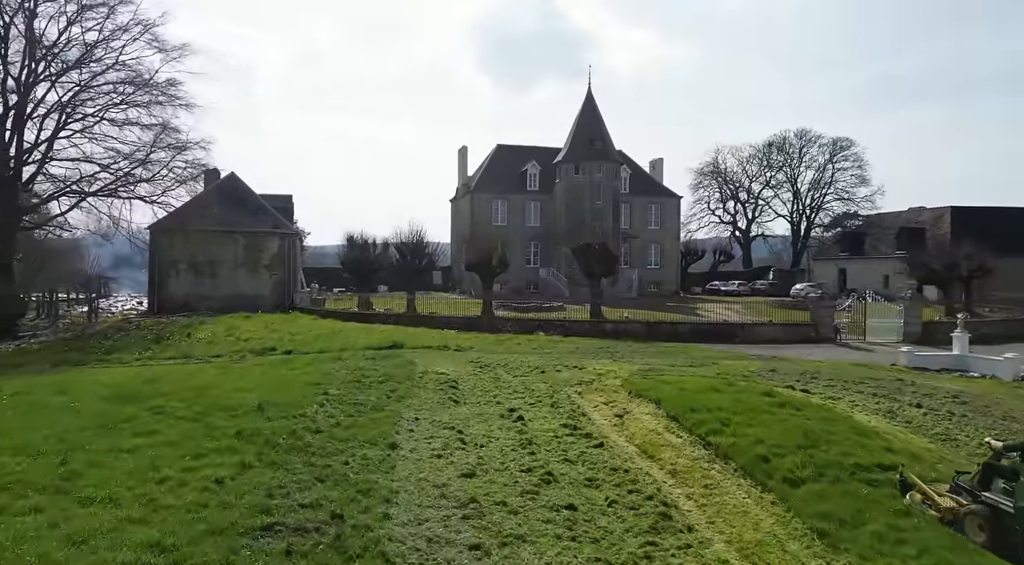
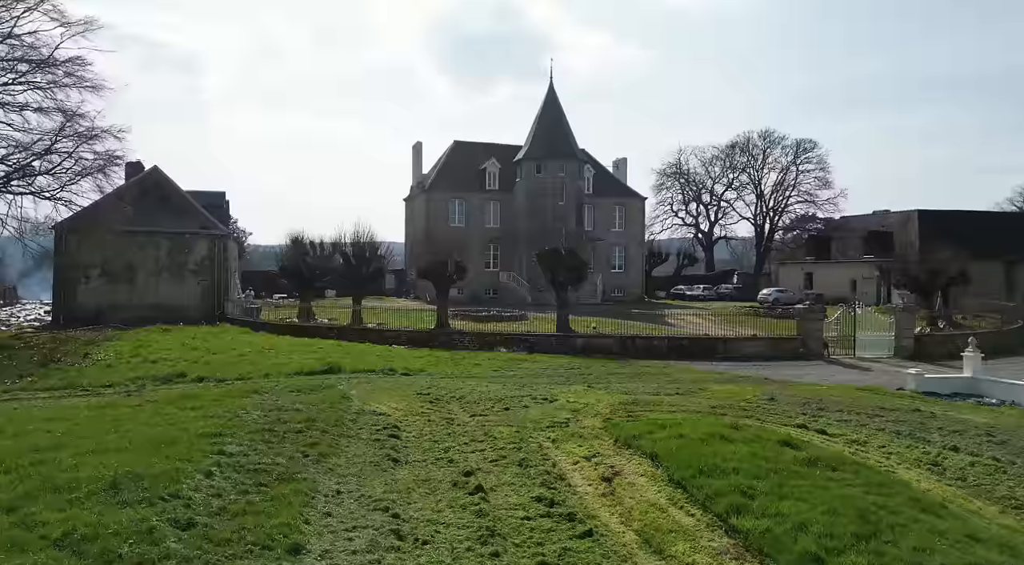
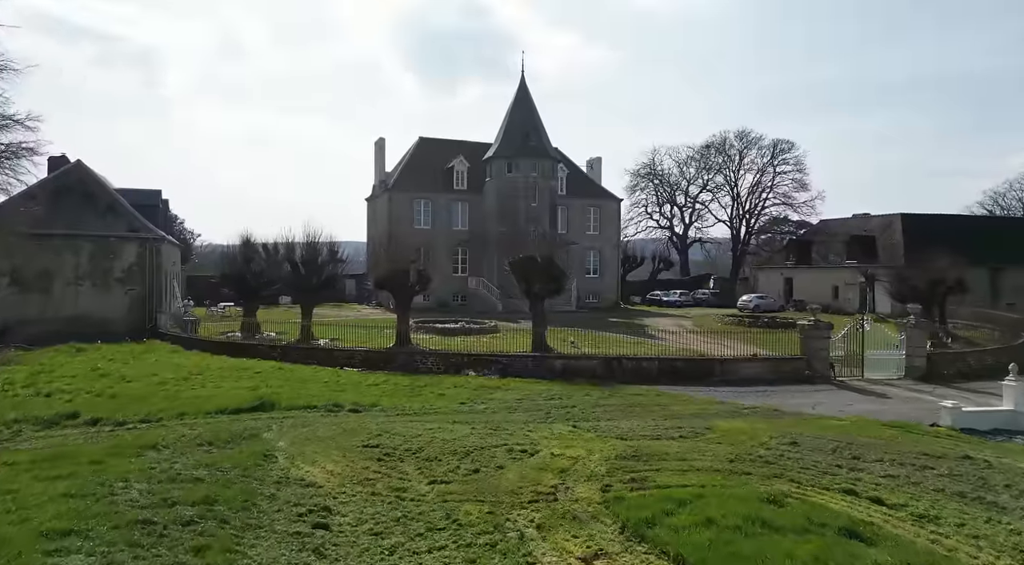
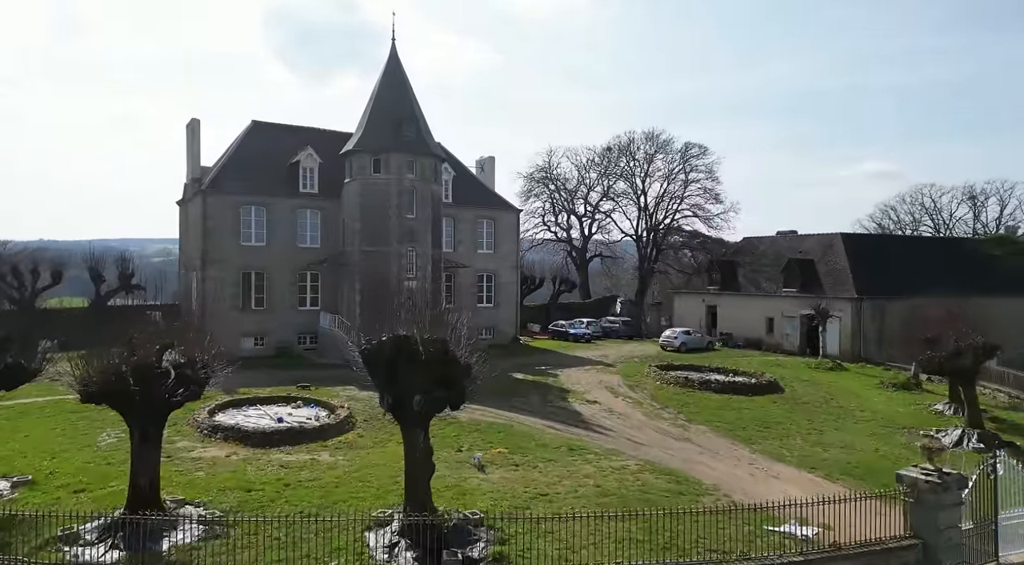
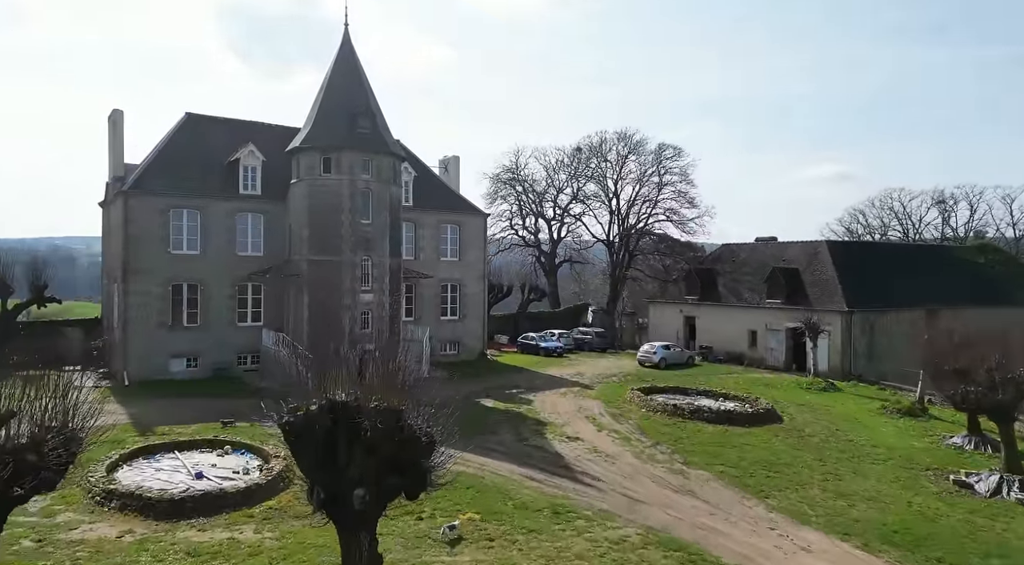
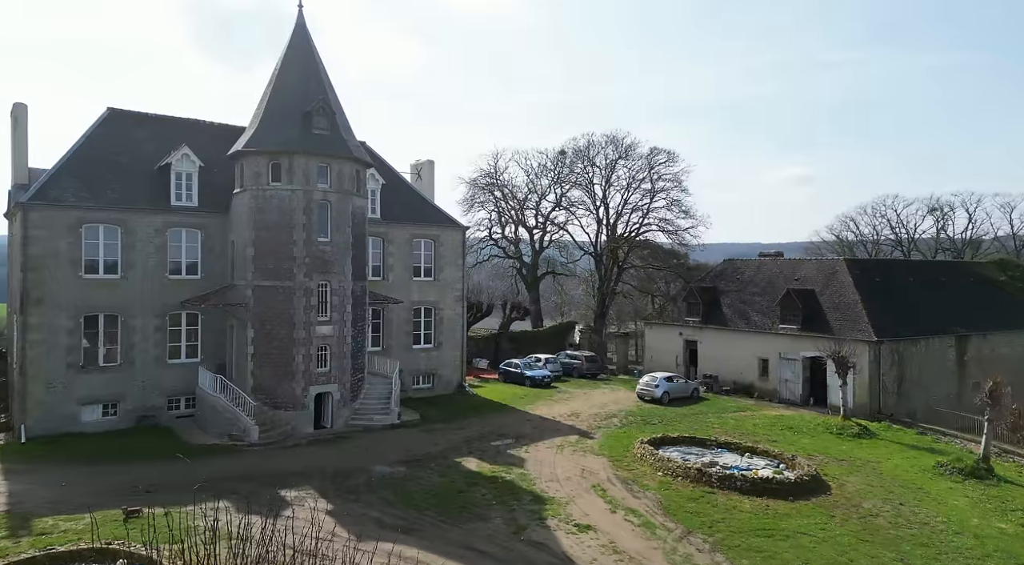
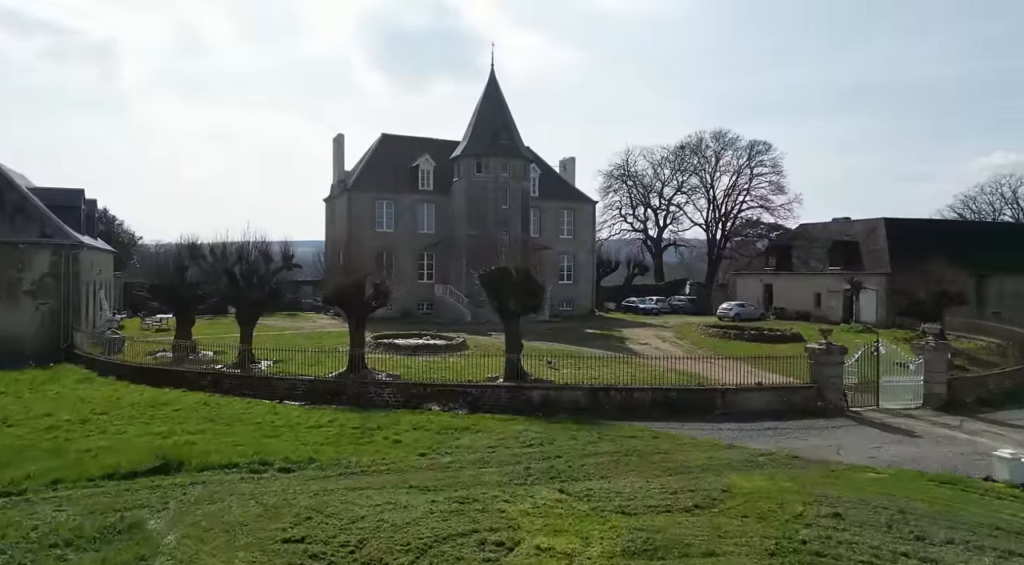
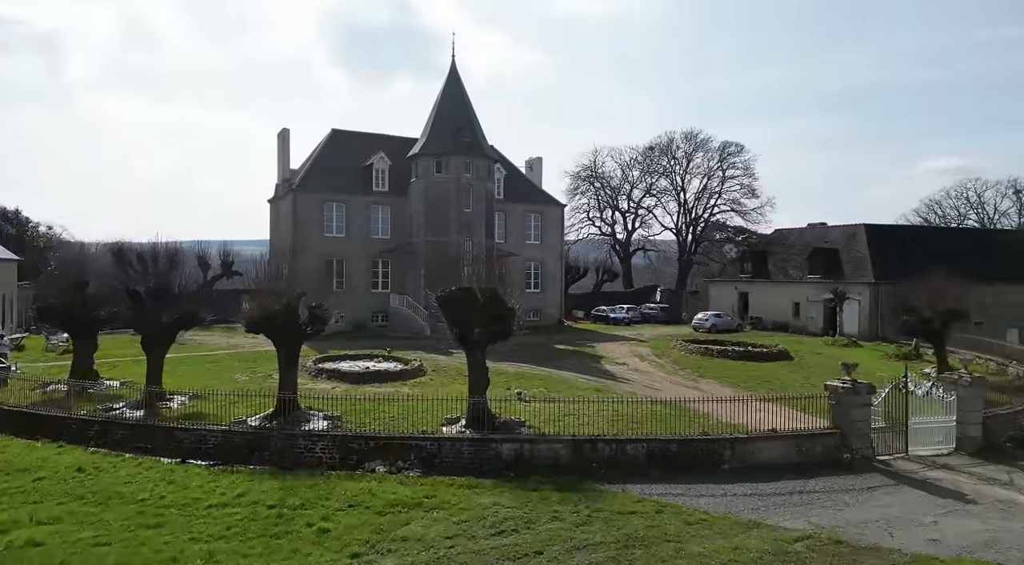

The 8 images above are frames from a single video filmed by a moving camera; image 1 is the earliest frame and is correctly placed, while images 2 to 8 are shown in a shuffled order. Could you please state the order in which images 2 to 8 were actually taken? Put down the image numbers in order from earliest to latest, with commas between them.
2, 3, 7, 8, 4, 5, 6
